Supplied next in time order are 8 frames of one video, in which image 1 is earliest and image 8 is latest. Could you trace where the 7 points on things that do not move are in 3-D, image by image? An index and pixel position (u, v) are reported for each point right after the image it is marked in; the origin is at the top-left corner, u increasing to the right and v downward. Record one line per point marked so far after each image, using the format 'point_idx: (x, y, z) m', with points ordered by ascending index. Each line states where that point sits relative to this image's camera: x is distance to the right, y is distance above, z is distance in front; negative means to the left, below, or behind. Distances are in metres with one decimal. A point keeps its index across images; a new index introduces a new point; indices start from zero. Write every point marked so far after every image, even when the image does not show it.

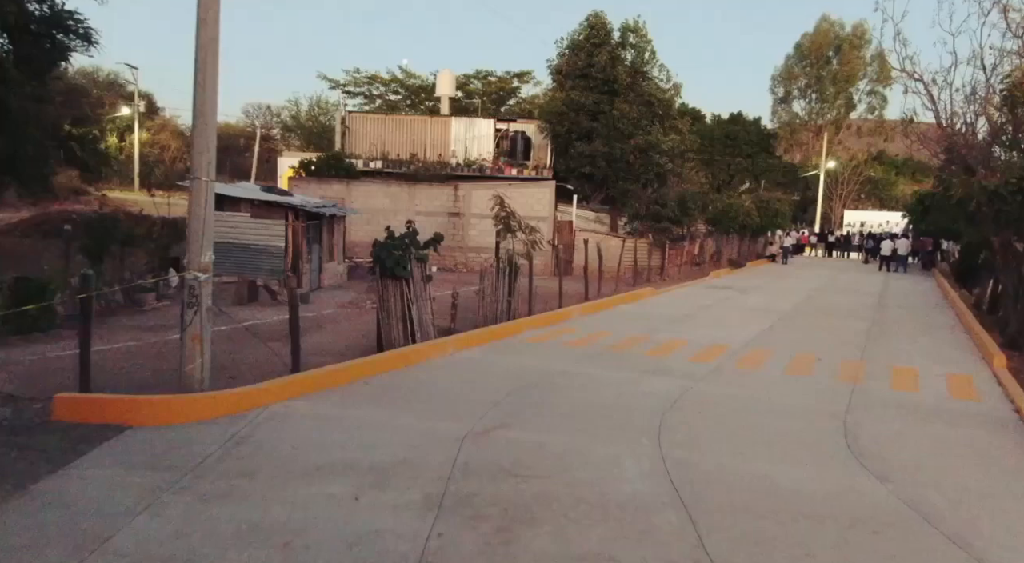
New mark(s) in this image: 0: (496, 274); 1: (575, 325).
0: (-0.4, +0.2, +13.9) m
1: (+1.2, -0.9, +13.1) m
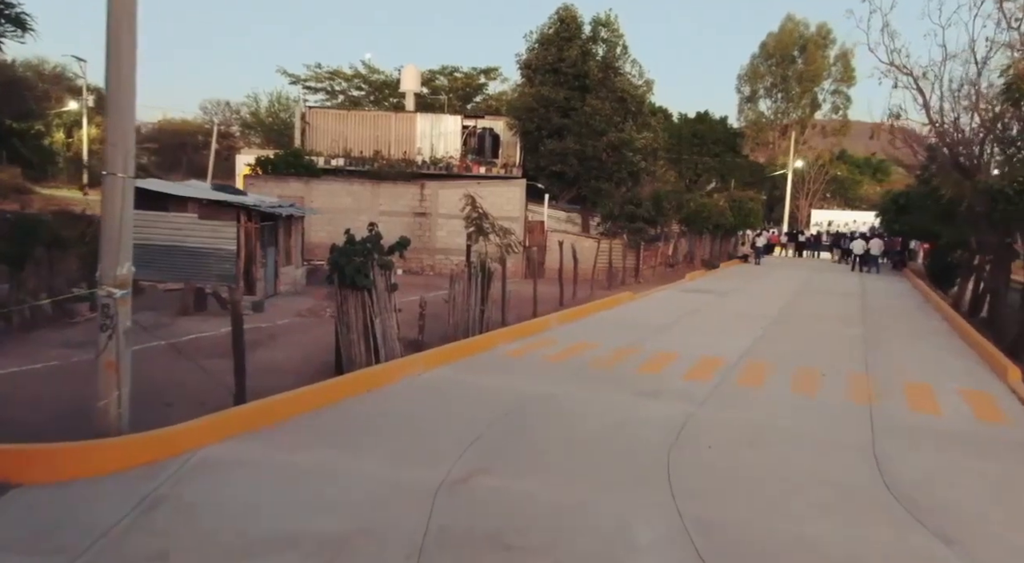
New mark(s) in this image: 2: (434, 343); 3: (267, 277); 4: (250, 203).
0: (-0.9, 0.0, +12.8) m
1: (+0.7, -1.1, +12.1) m
2: (-1.5, -1.2, +12.6) m
3: (-7.1, +0.1, +19.1) m
4: (-7.1, +2.1, +17.9) m
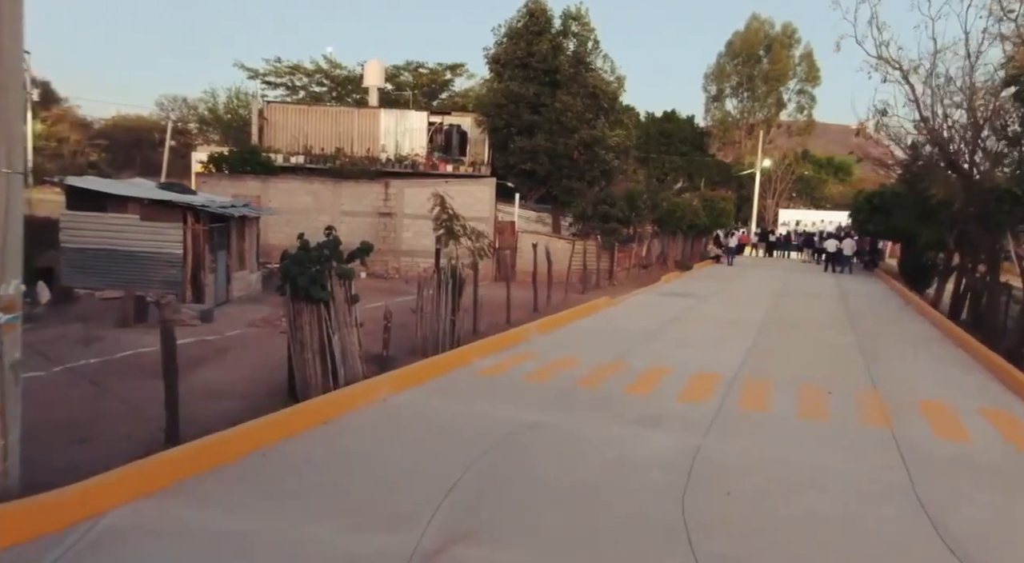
0: (-1.4, -0.1, +11.7) m
1: (+0.3, -1.2, +11.1) m
2: (-2.0, -1.4, +11.5) m
3: (-7.9, 0.0, +17.7) m
4: (-7.9, +2.0, +16.4) m
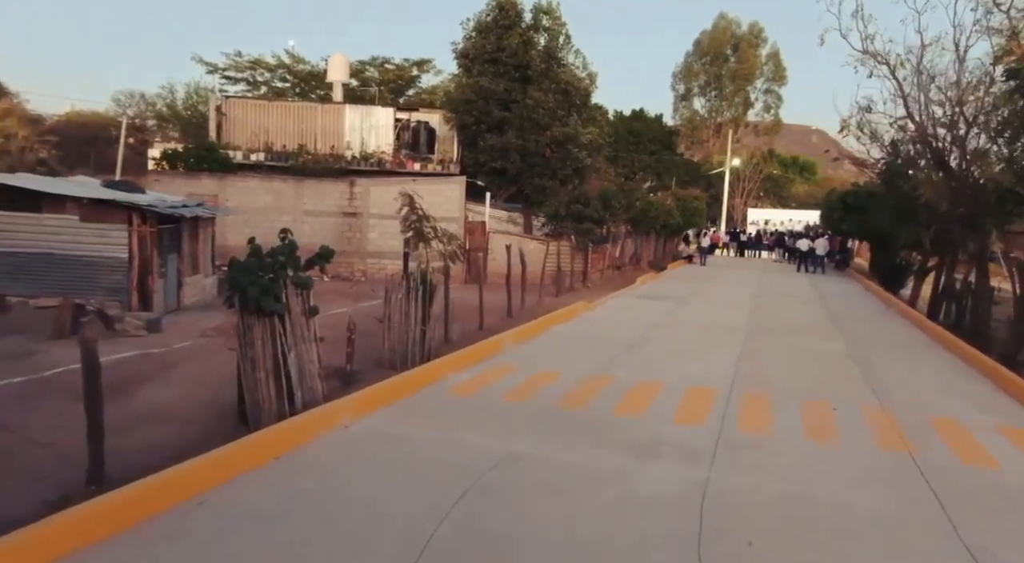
0: (-1.8, -0.2, +10.8) m
1: (-0.1, -1.3, +10.2) m
2: (-2.4, -1.5, +10.5) m
3: (-8.6, -0.2, +16.4) m
4: (-8.5, +1.8, +15.2) m
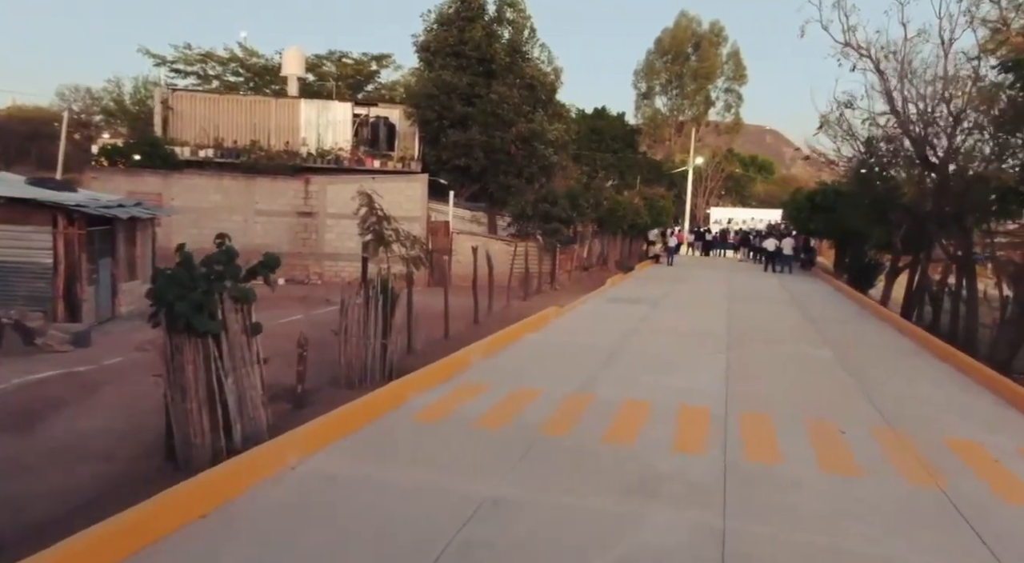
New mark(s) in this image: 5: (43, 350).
0: (-2.2, -0.3, +9.8) m
1: (-0.5, -1.4, +9.3) m
2: (-2.8, -1.6, +9.5) m
3: (-9.4, -0.3, +15.0) m
4: (-9.2, +1.6, +13.7) m
5: (-8.2, -1.2, +11.6) m
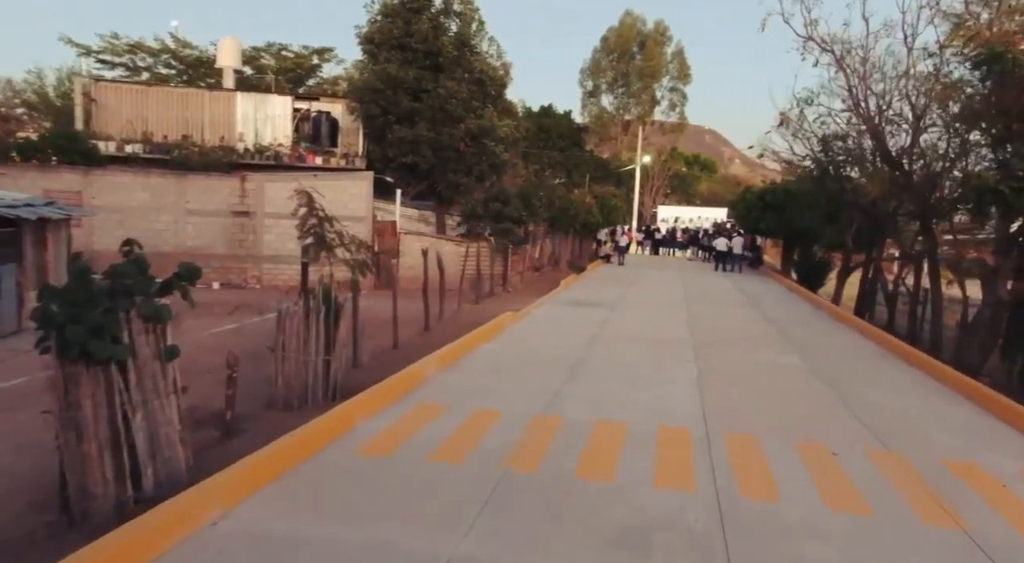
0: (-2.8, -0.5, +8.7) m
1: (-1.0, -1.5, +8.4) m
2: (-3.3, -1.7, +8.4) m
3: (-10.3, -0.5, +13.4) m
4: (-10.1, +1.5, +12.1) m
5: (-8.9, -1.4, +10.1) m
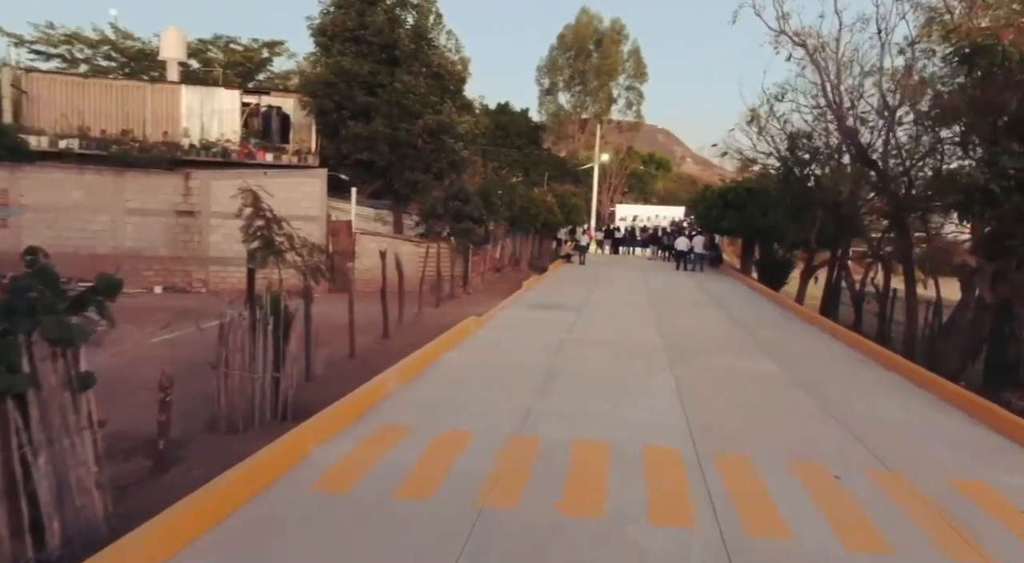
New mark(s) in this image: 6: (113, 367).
0: (-3.2, -0.6, +7.9) m
1: (-1.4, -1.6, +7.6) m
2: (-3.7, -1.9, +7.5) m
3: (-11.0, -0.7, +12.0) m
4: (-10.7, +1.3, +10.8) m
5: (-9.4, -1.5, +8.8) m
6: (-6.2, -1.3, +10.3) m
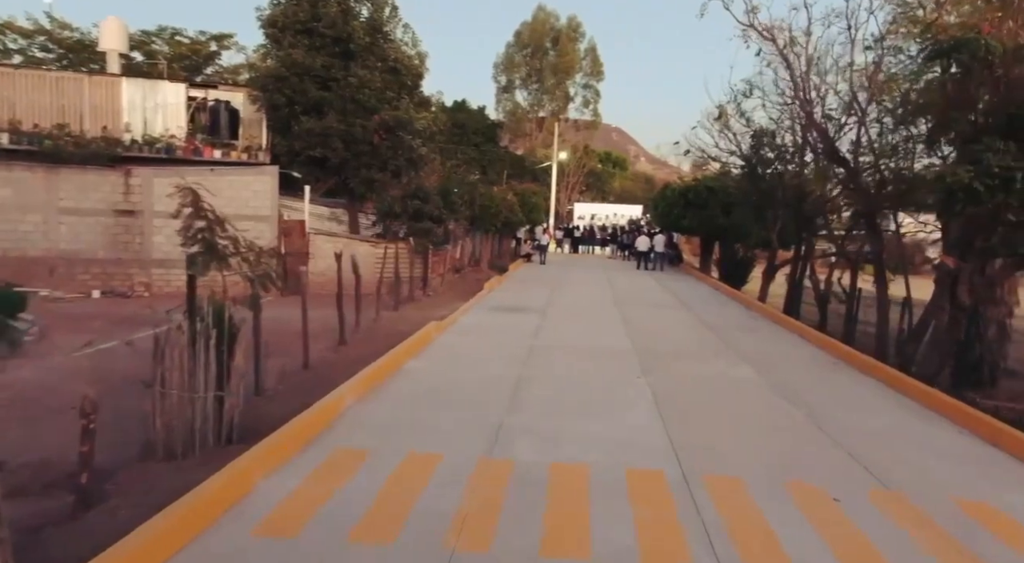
0: (-3.5, -0.7, +7.1) m
1: (-1.7, -1.7, +7.0) m
2: (-4.0, -2.0, +6.7) m
3: (-11.6, -0.8, +10.7) m
4: (-11.2, +1.2, +9.5) m
5: (-9.8, -1.7, +7.6) m
6: (-6.7, -1.5, +9.3) m
